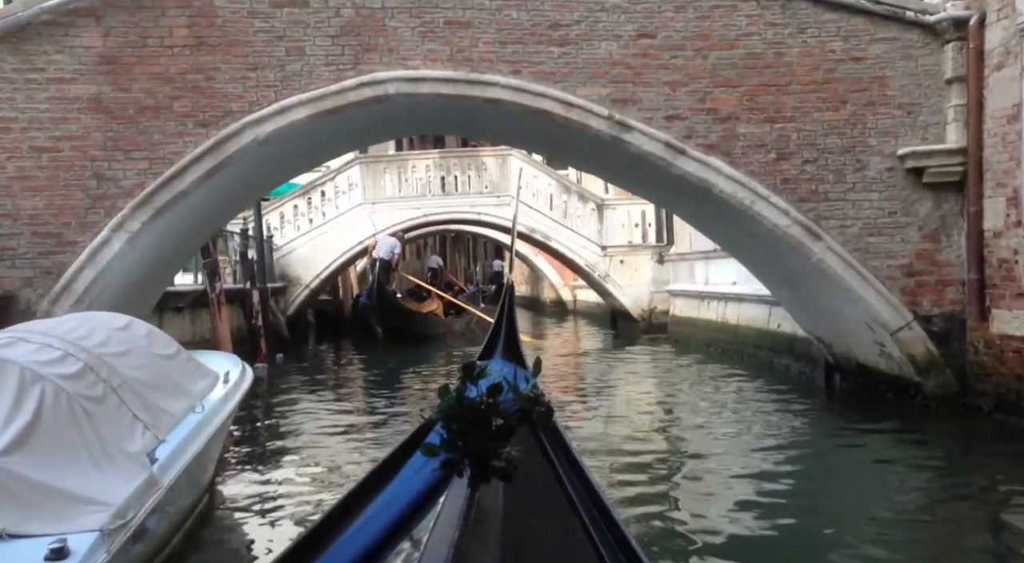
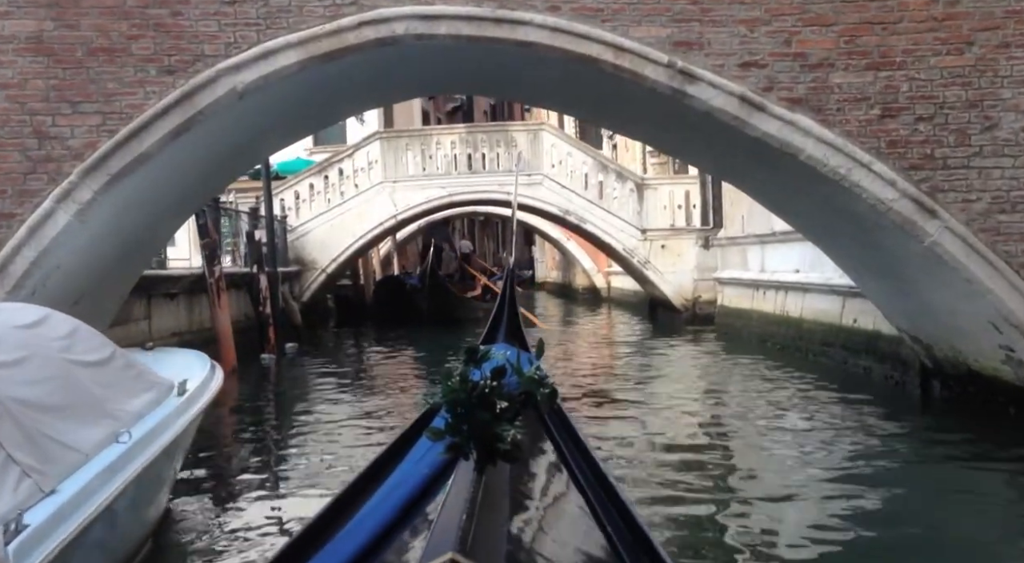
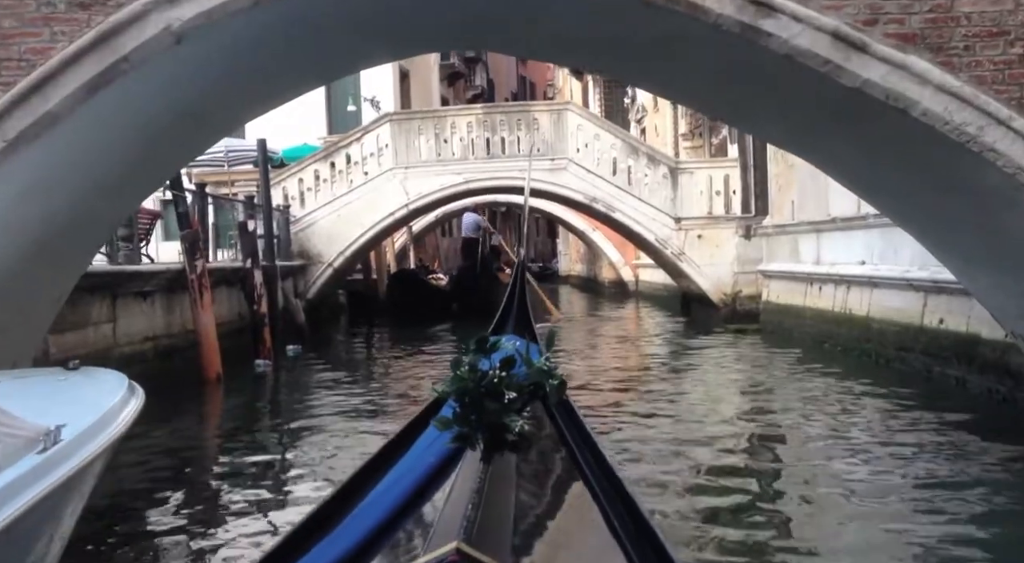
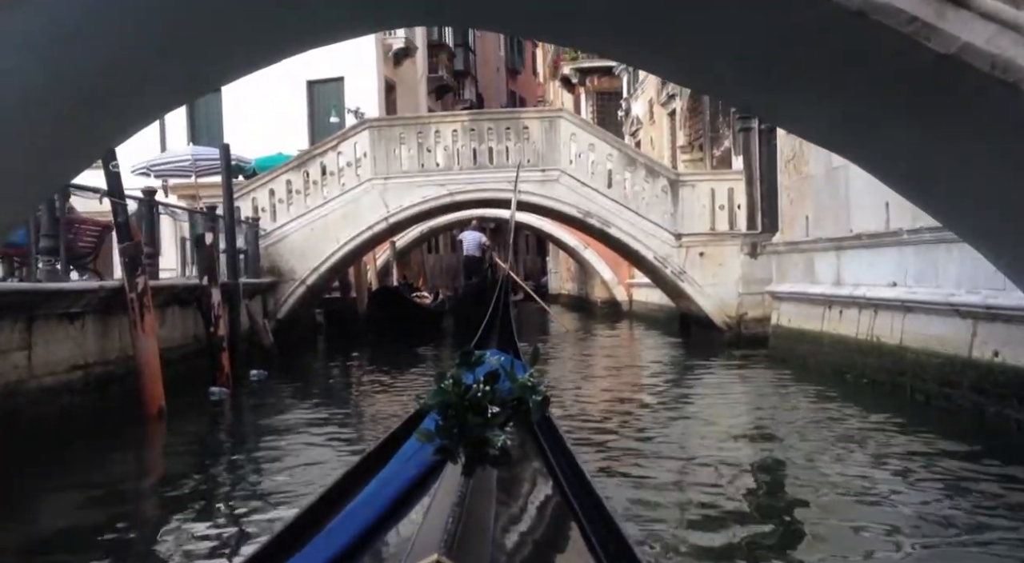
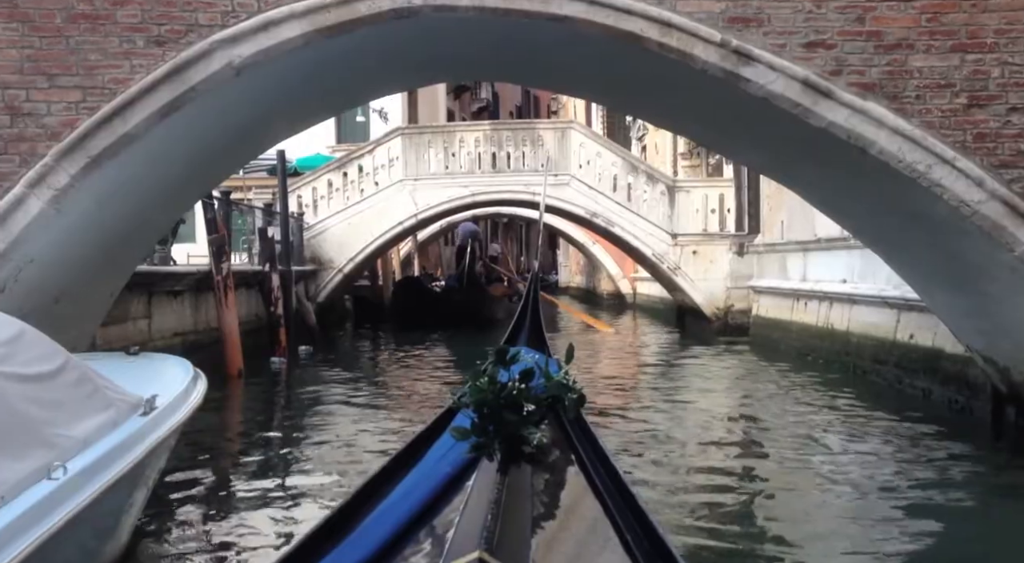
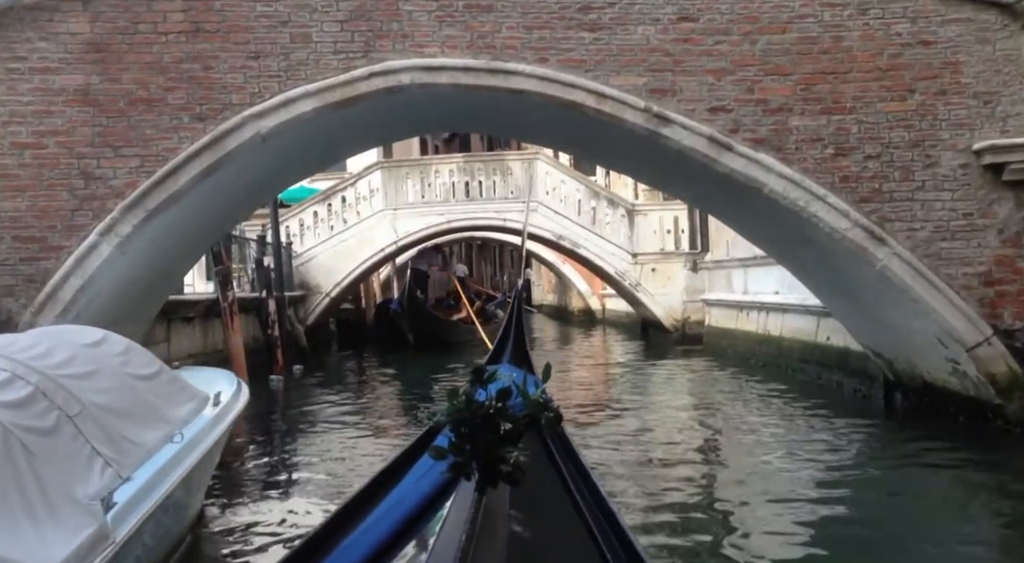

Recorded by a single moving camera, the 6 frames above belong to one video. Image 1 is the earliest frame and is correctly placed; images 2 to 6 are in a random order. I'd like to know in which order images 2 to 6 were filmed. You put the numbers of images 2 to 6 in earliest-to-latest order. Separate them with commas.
6, 2, 5, 3, 4
